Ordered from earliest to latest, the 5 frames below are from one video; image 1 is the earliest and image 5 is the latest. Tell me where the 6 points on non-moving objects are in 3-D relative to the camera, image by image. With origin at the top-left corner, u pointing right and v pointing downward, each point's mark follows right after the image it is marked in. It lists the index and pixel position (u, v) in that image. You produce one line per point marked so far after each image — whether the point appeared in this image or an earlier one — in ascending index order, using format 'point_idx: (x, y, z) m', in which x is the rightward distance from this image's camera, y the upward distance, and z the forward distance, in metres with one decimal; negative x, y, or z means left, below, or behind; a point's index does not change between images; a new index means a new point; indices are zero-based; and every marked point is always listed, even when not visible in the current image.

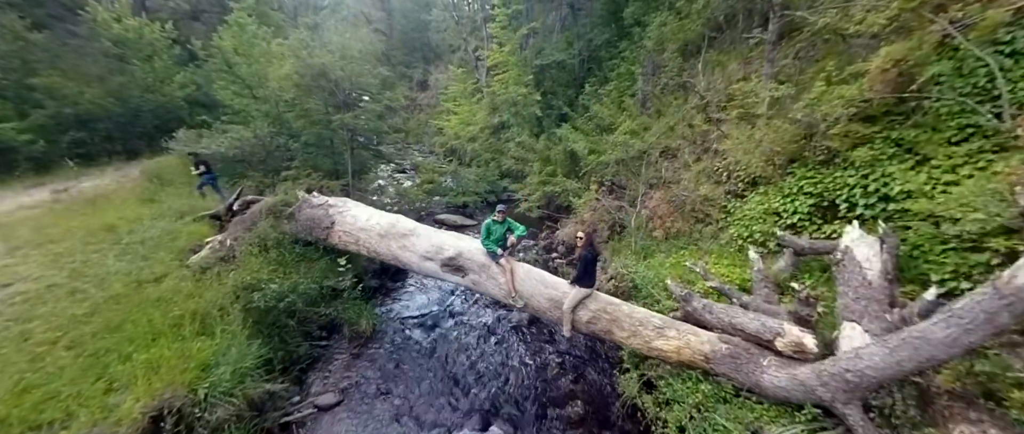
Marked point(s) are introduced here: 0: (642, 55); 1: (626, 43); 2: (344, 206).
0: (+5.2, +6.5, +13.8) m
1: (+5.2, +8.0, +16.0) m
2: (-3.0, +0.2, +6.2) m
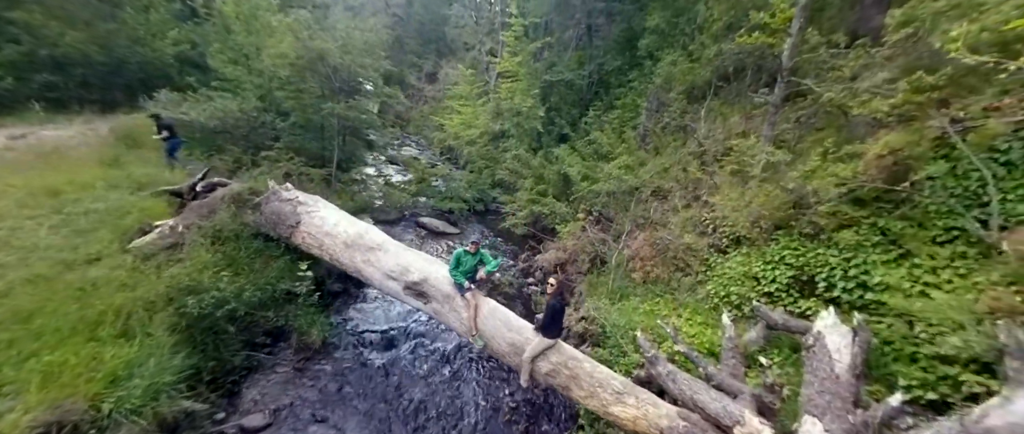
0: (+5.5, +5.1, +13.8) m
1: (+5.7, +6.6, +16.0) m
2: (-3.4, +0.2, +5.9) m
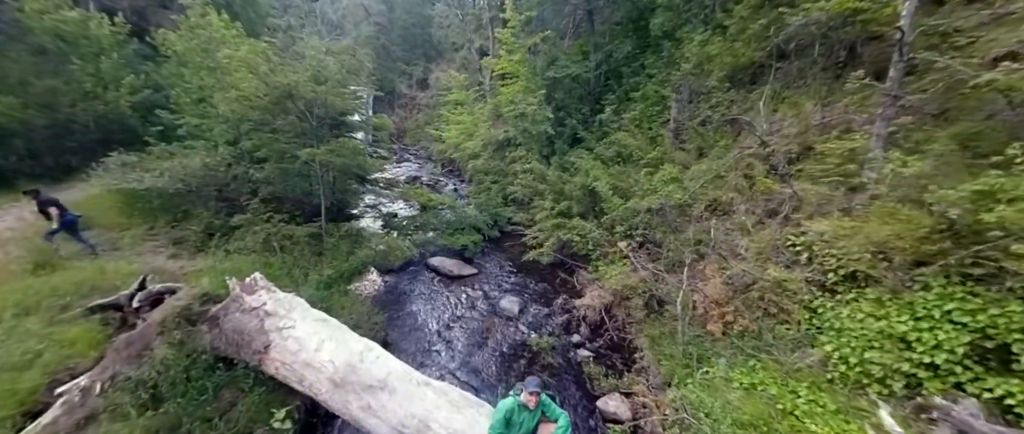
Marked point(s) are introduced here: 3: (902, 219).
0: (+5.6, +4.8, +11.9) m
1: (+5.7, +6.4, +14.0) m
2: (-2.7, -1.2, +4.2) m
3: (+5.6, 0.0, +4.9) m
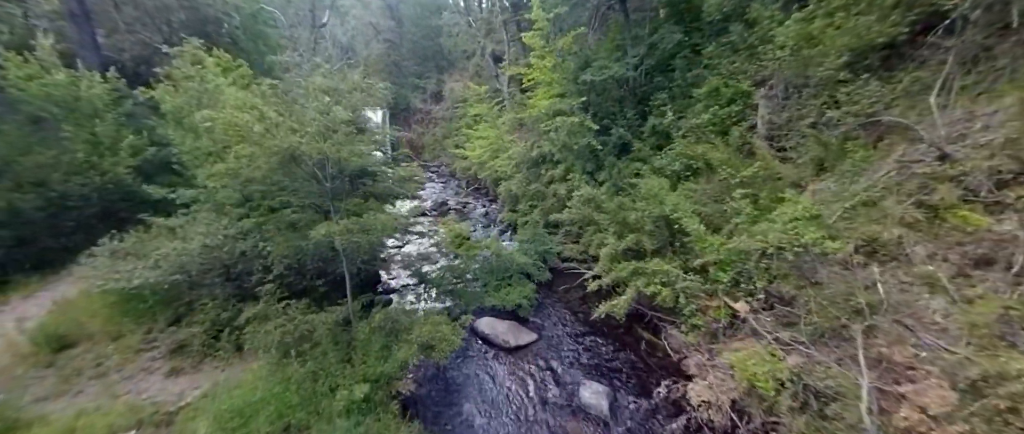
0: (+6.8, +4.2, +9.6) m
1: (+6.8, +5.8, +11.7) m
2: (-1.5, -2.7, +2.5) m
3: (+6.7, -0.7, +2.6) m
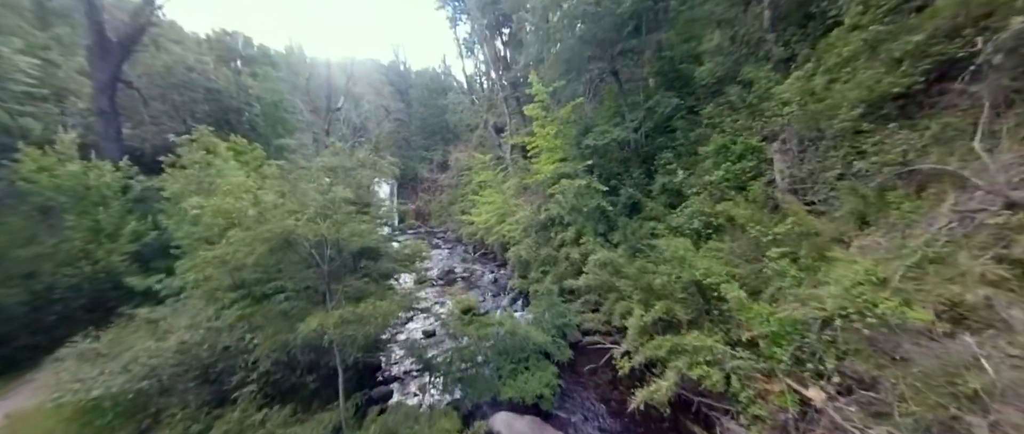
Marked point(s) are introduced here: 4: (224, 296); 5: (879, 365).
0: (+6.9, +2.6, +9.5) m
1: (+6.9, +3.7, +11.9) m
2: (-1.2, -3.3, +1.3) m
3: (+6.9, -0.9, +1.8) m
4: (-5.4, -1.5, +6.3) m
5: (+5.5, -2.2, +5.3) m
